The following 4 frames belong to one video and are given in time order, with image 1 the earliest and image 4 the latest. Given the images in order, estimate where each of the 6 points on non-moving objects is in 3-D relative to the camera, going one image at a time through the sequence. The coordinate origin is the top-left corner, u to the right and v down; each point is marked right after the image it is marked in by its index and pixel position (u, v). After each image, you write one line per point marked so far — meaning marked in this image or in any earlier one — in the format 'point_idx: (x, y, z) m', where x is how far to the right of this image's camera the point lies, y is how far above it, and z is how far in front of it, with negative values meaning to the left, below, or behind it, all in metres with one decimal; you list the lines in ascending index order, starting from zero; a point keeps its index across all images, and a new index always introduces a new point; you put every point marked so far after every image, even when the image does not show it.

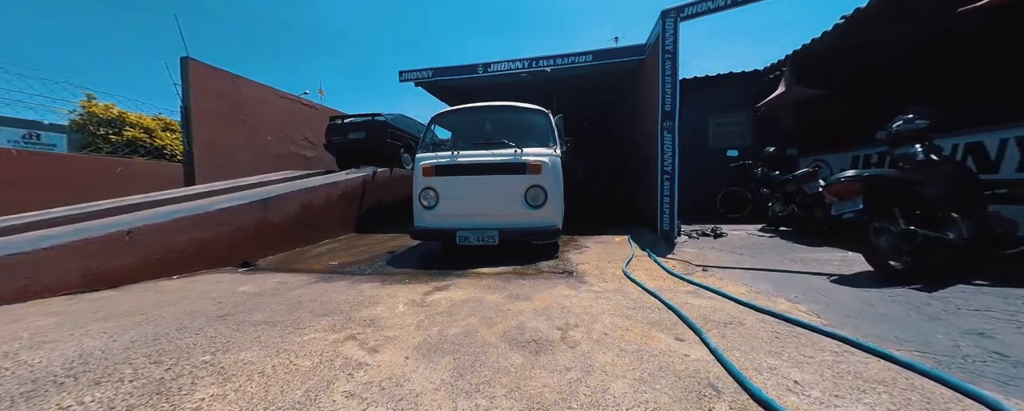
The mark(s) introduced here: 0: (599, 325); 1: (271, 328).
0: (+0.5, -0.6, +1.6) m
1: (-1.3, -0.7, +1.6) m
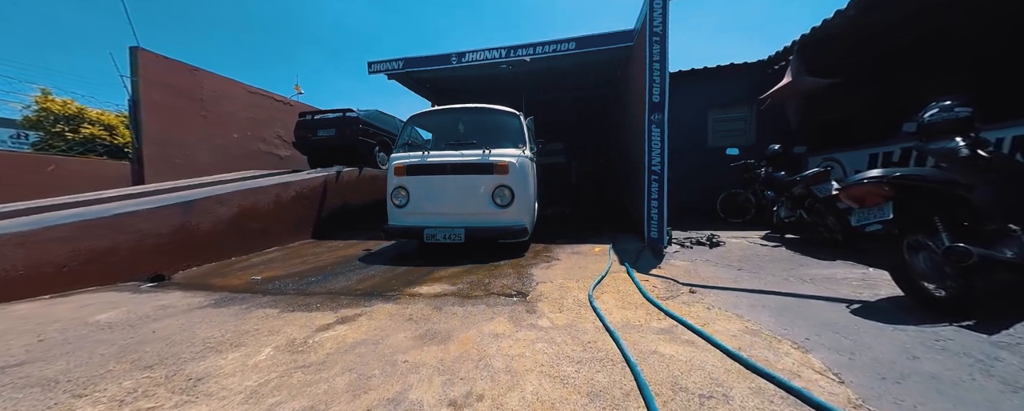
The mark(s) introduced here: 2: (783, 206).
0: (0.0, -0.7, +1.1) m
1: (-1.8, -0.7, +1.1) m
2: (+3.8, 0.0, +4.2) m
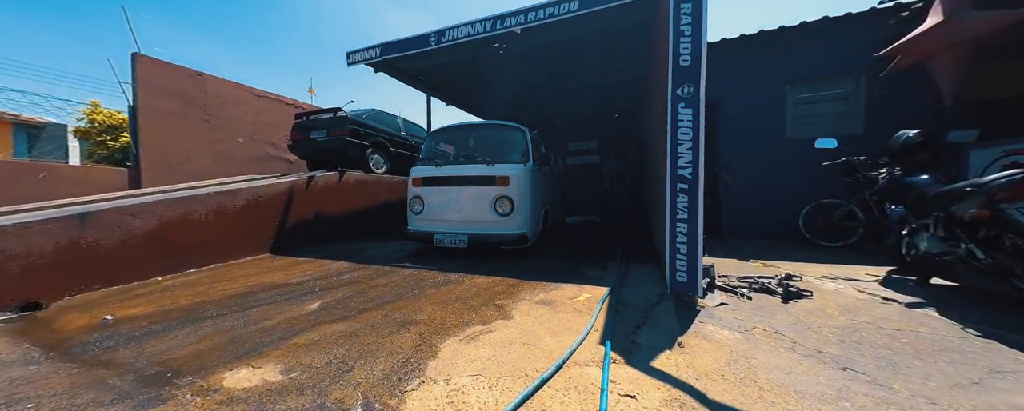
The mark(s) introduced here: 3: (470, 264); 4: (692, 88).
0: (-0.9, -0.8, 0.0) m
1: (-2.6, -0.8, +0.4) m
2: (+3.5, -0.2, +2.5) m
3: (-0.5, -0.7, +3.6) m
4: (+1.4, +0.9, +2.2) m
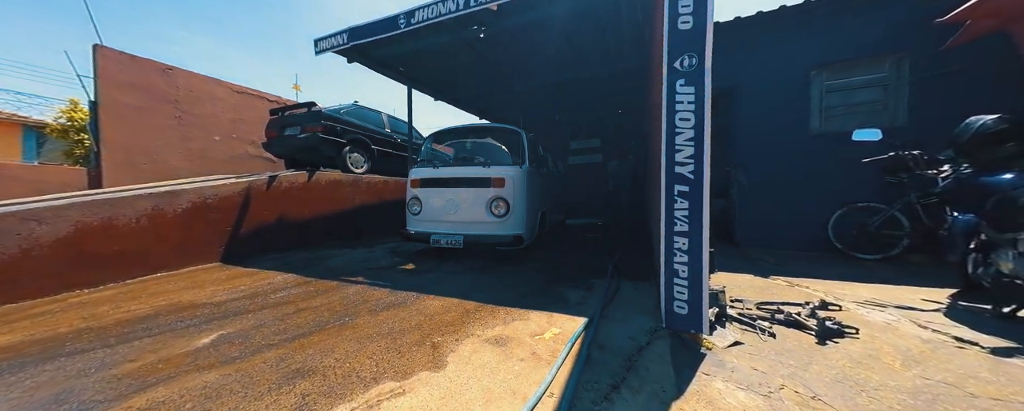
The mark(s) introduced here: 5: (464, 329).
0: (-1.2, -0.9, -0.5) m
1: (-3.0, -0.9, -0.1) m
2: (+3.2, -0.3, +1.9) m
3: (-0.8, -0.8, +3.1) m
4: (+1.0, +0.8, +1.7) m
5: (-0.3, -0.8, +1.8) m
